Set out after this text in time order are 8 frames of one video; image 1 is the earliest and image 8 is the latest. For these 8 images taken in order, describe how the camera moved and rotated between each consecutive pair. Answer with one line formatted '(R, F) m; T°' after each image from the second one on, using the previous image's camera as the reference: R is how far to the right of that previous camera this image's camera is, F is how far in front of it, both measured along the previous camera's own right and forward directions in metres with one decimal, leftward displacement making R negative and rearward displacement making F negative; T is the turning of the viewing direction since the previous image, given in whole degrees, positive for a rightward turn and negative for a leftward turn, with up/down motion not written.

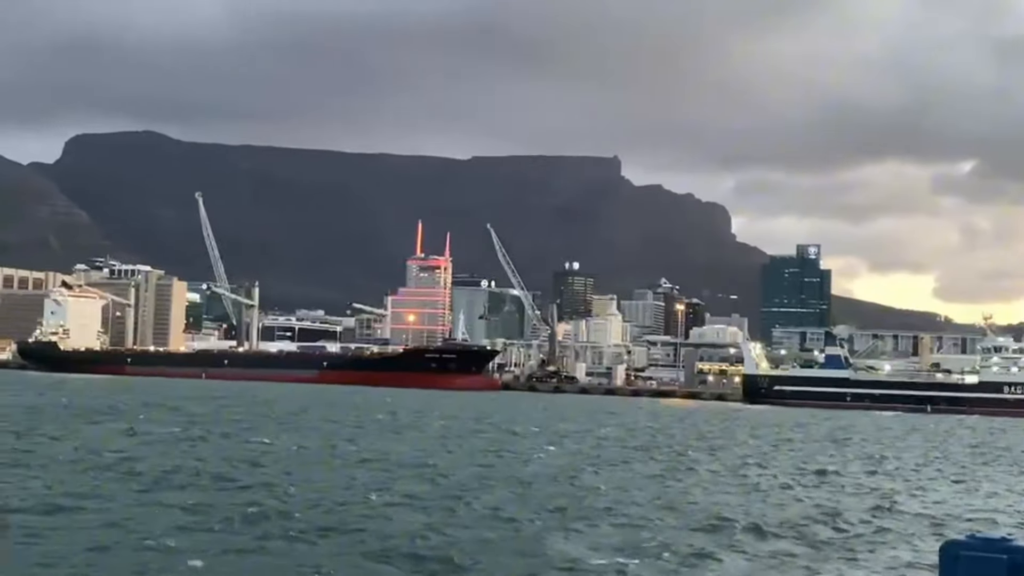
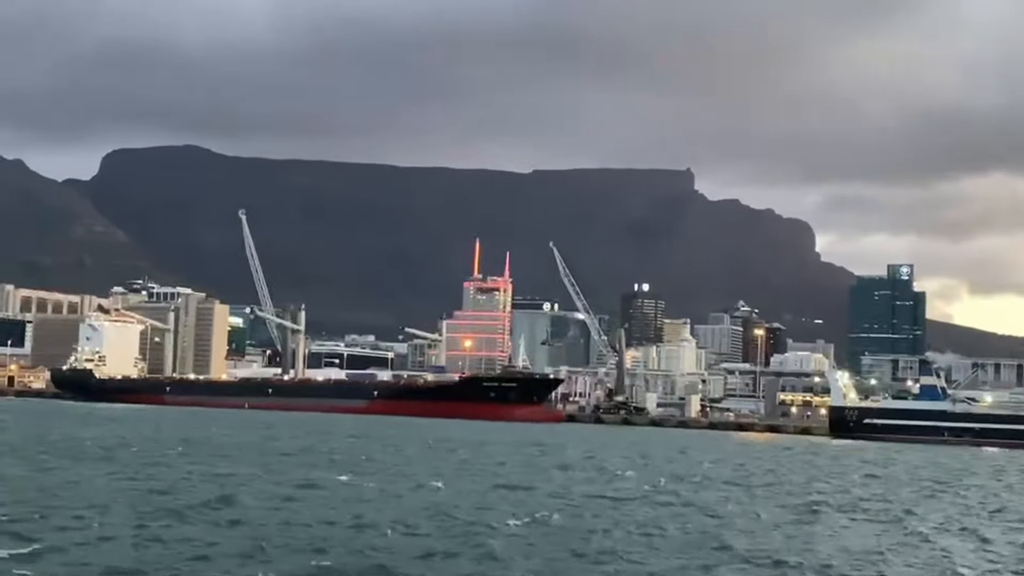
(-2.4, +3.9) m; -2°
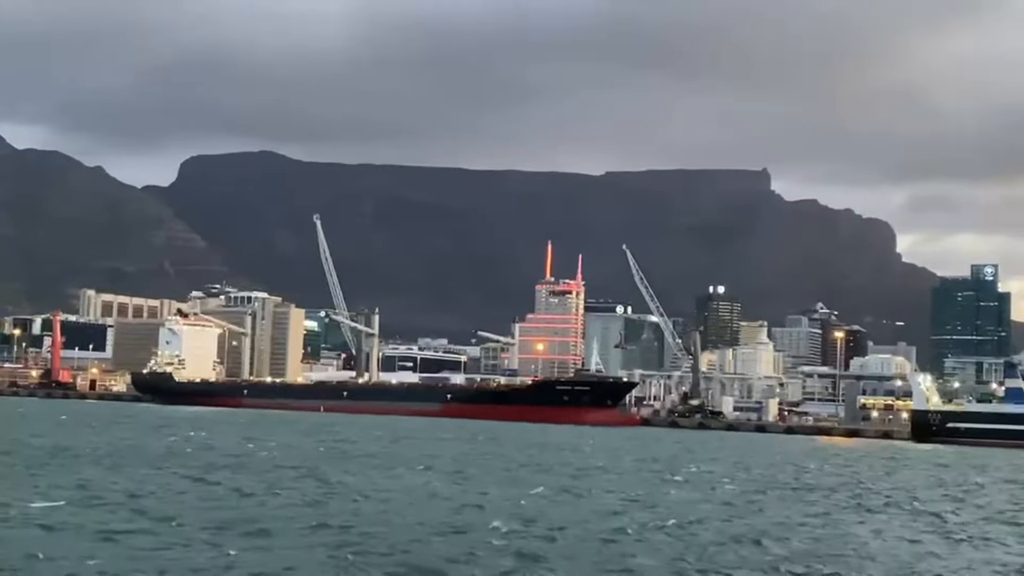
(-2.5, +0.1) m; -2°
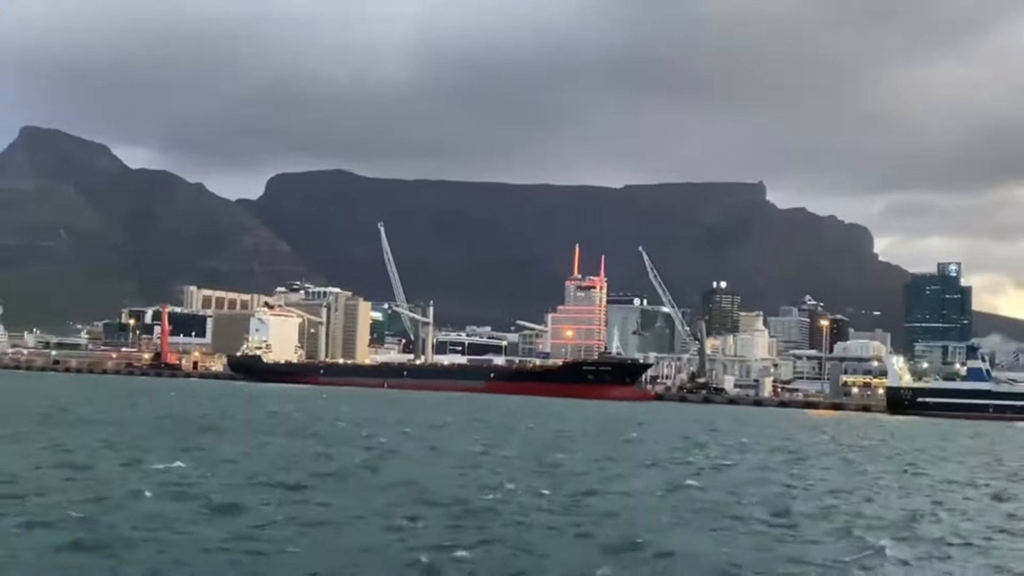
(-0.7, -9.2) m; -2°
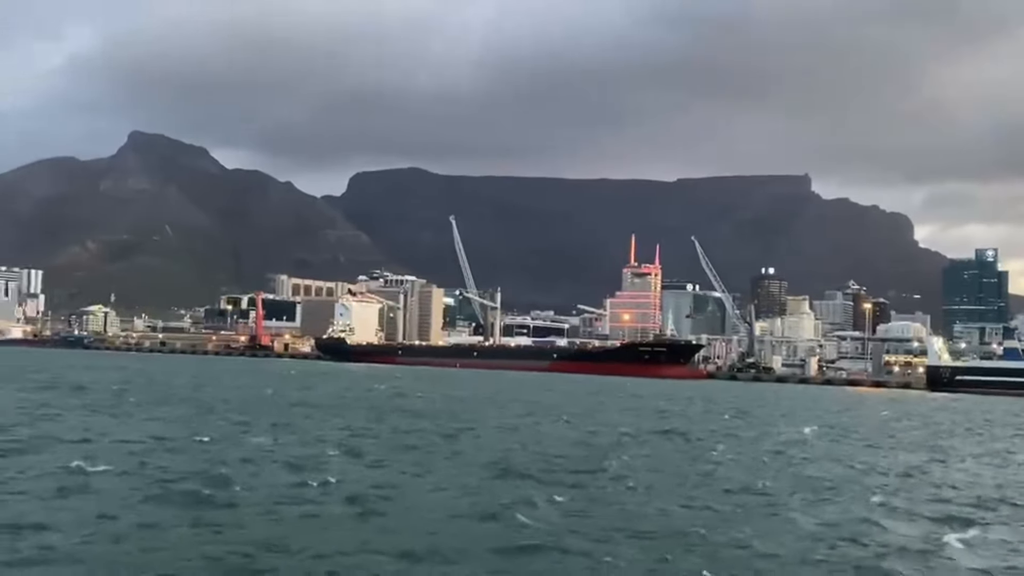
(-1.5, -5.3) m; -3°
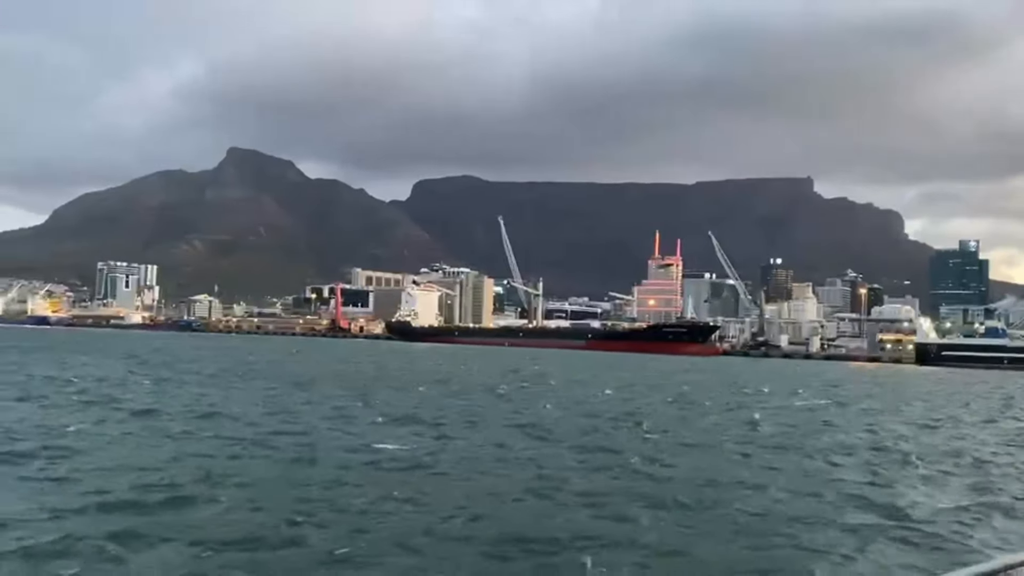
(+1.3, -10.7) m; -4°
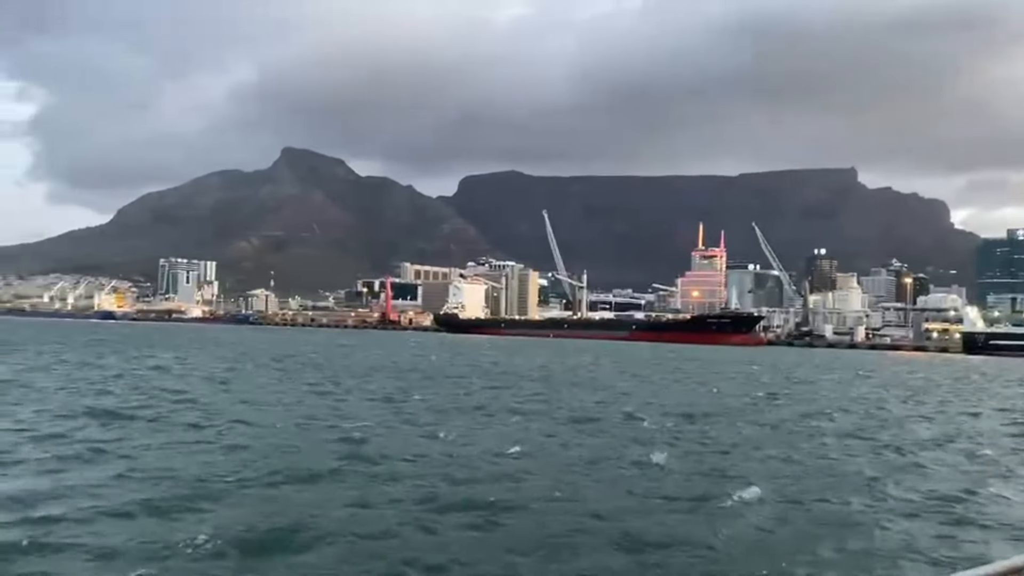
(-0.1, -1.7) m; -3°
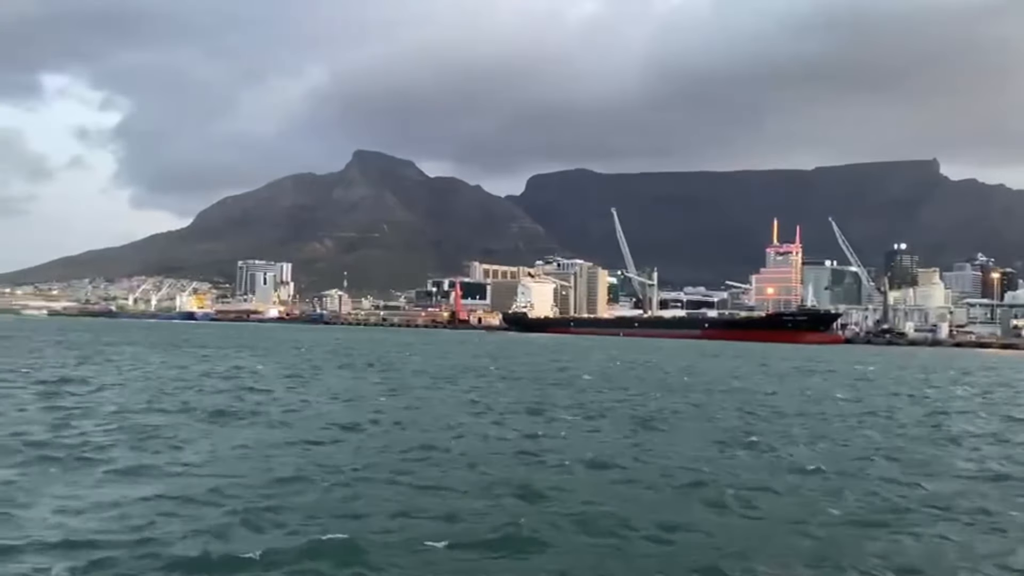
(-0.8, -0.2) m; -4°
